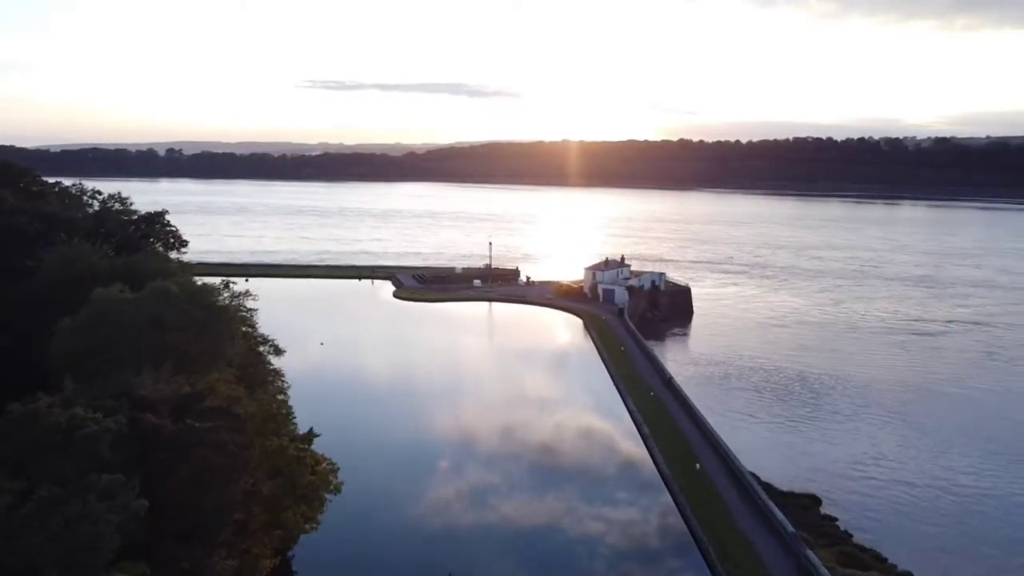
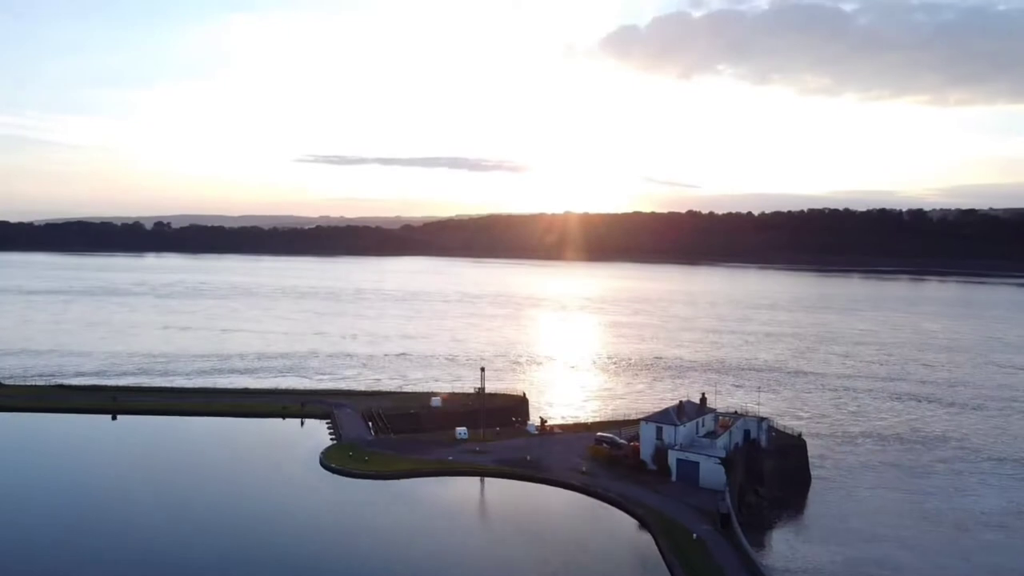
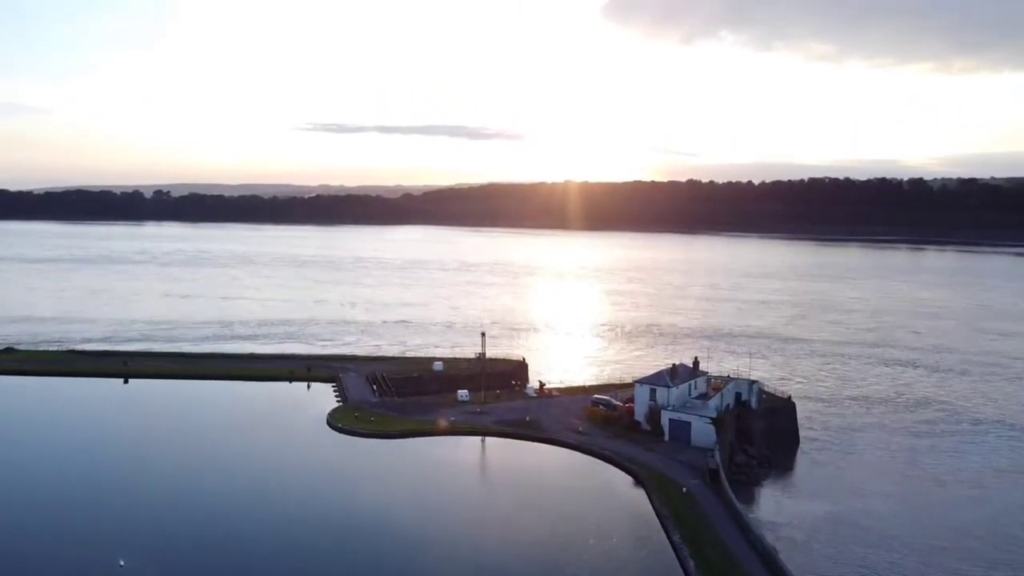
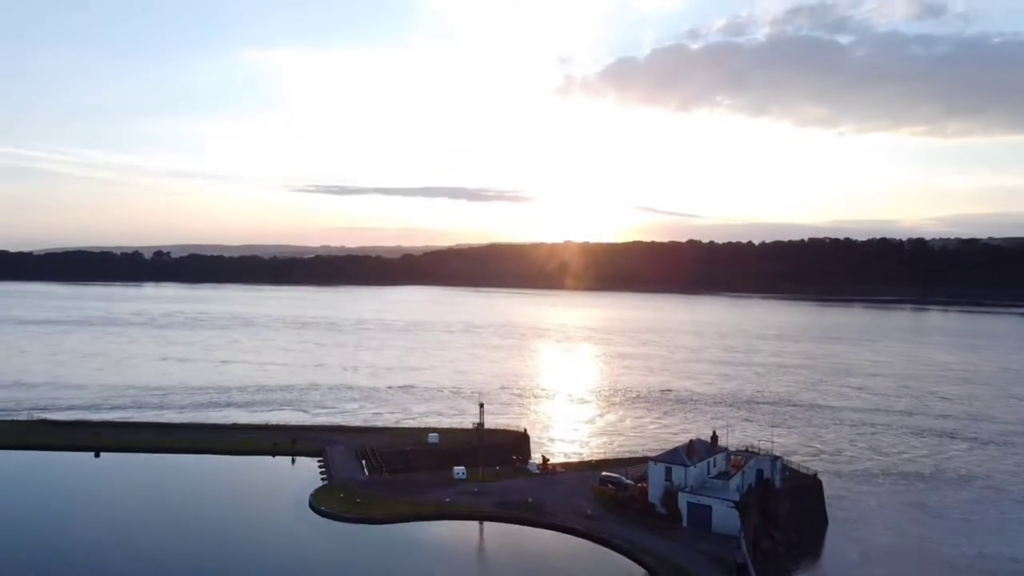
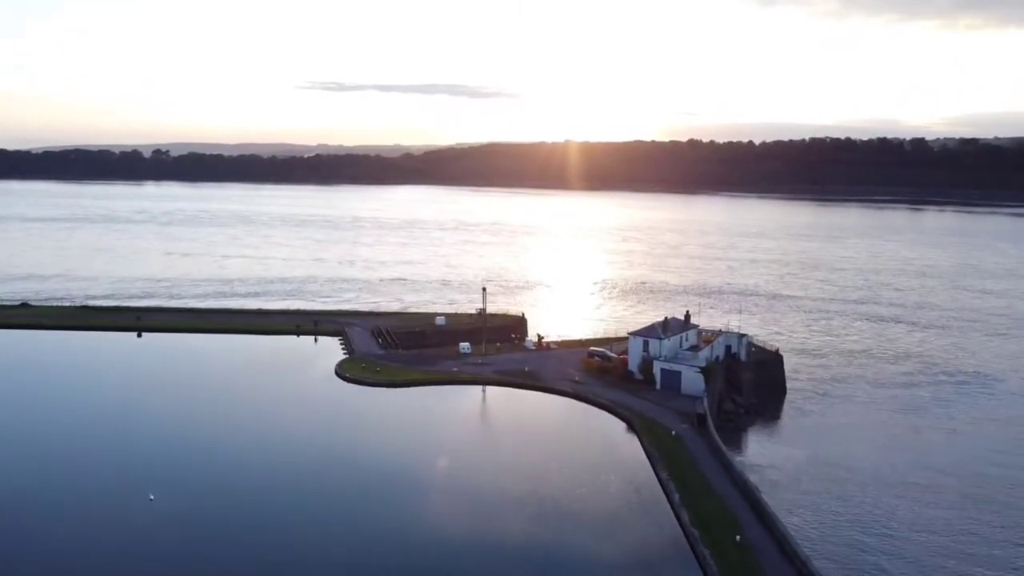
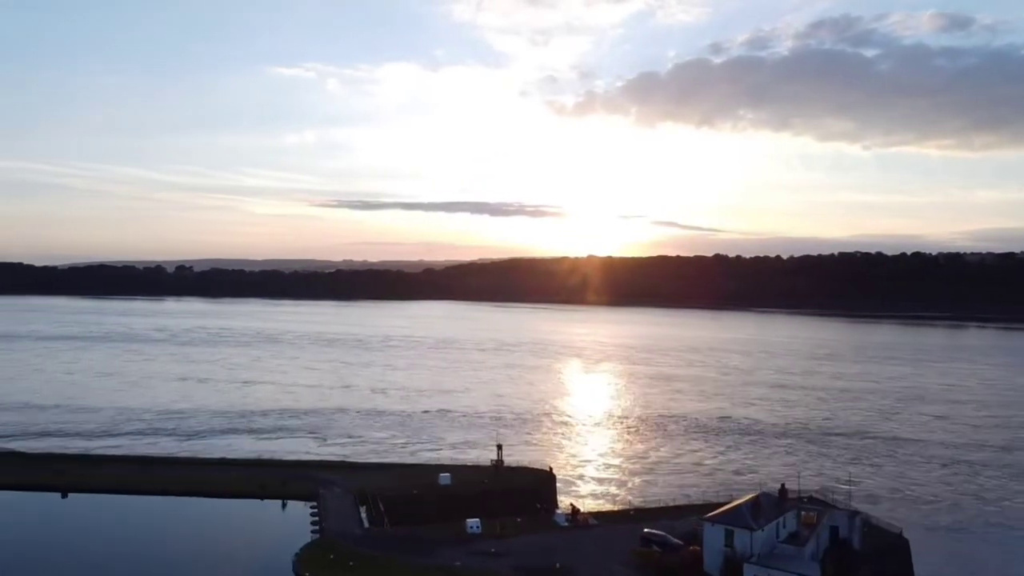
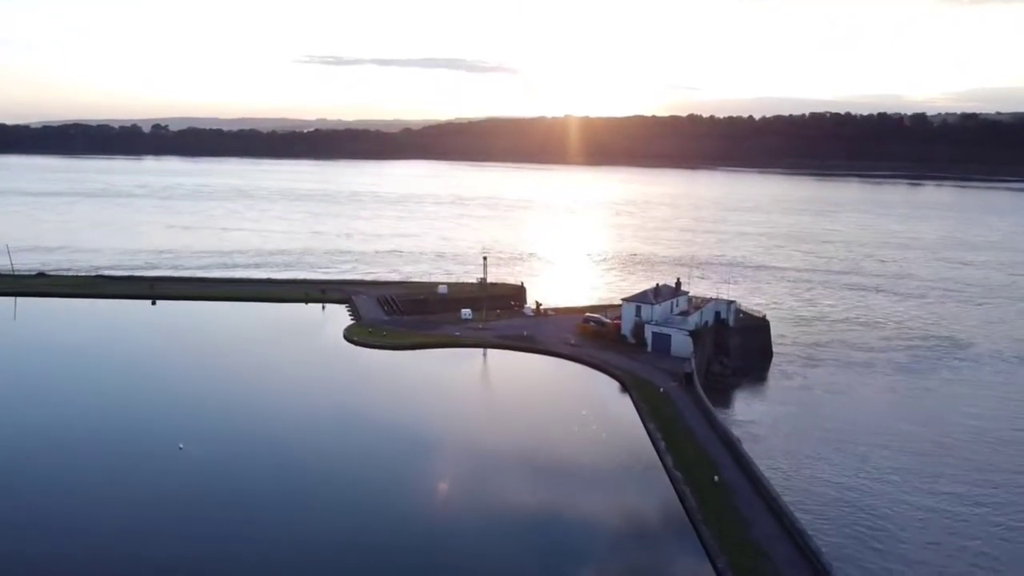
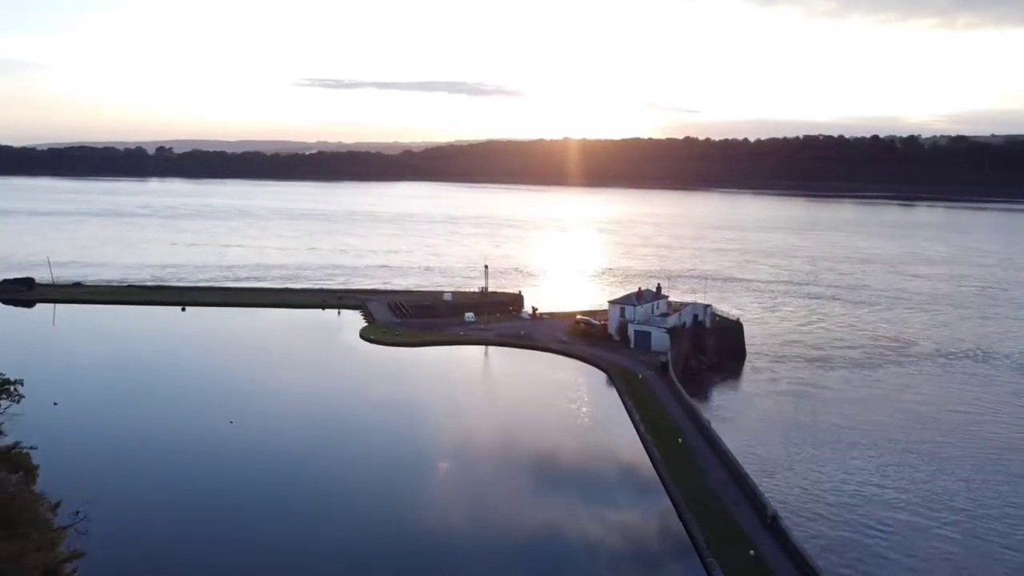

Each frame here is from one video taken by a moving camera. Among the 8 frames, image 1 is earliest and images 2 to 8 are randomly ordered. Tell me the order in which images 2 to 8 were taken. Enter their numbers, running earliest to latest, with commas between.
8, 7, 5, 3, 2, 4, 6
